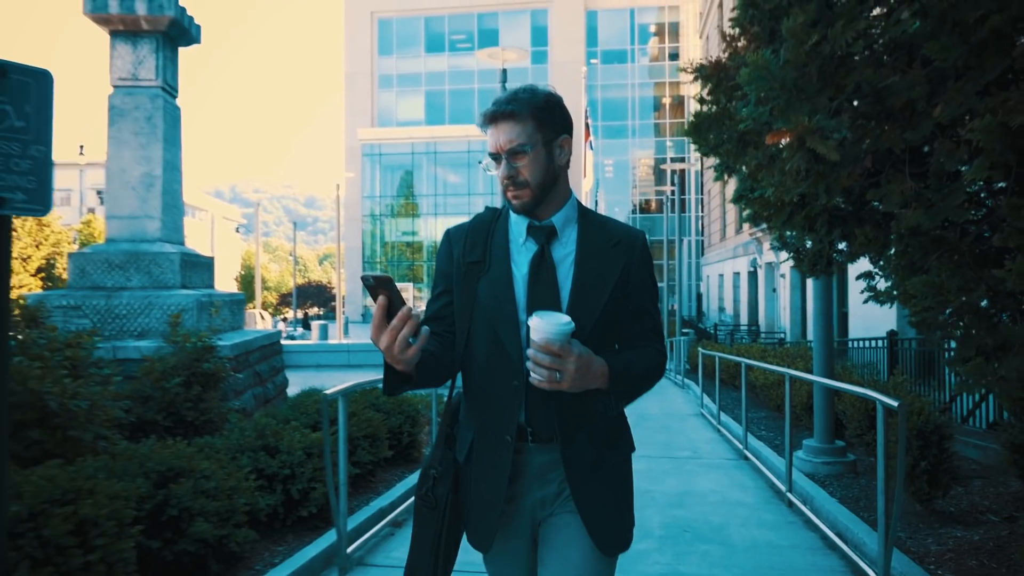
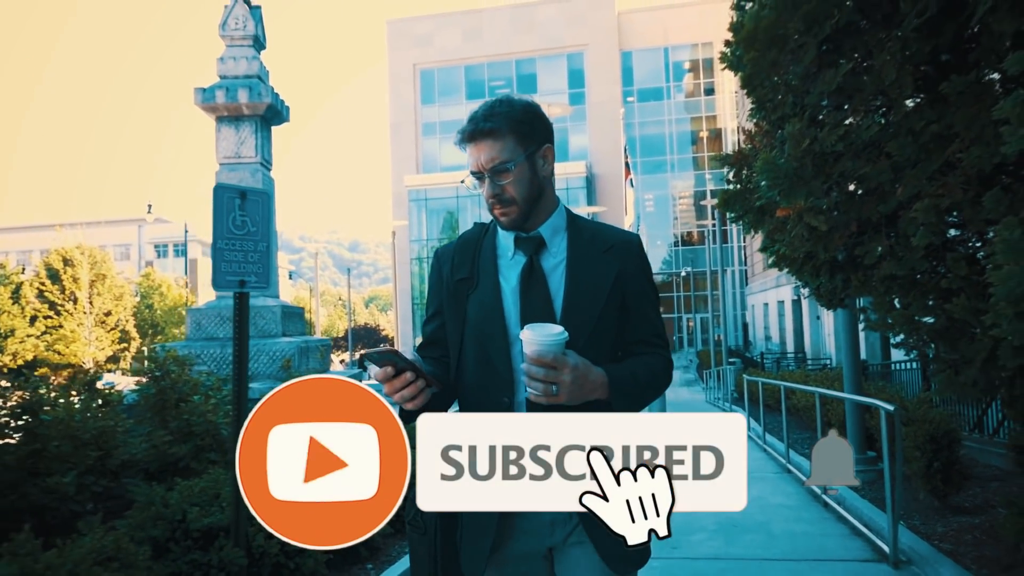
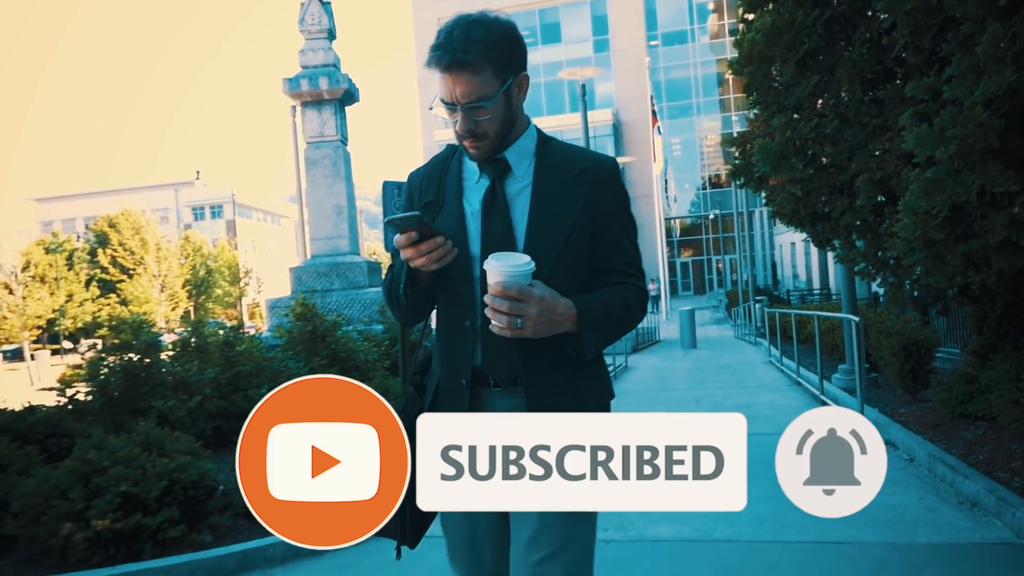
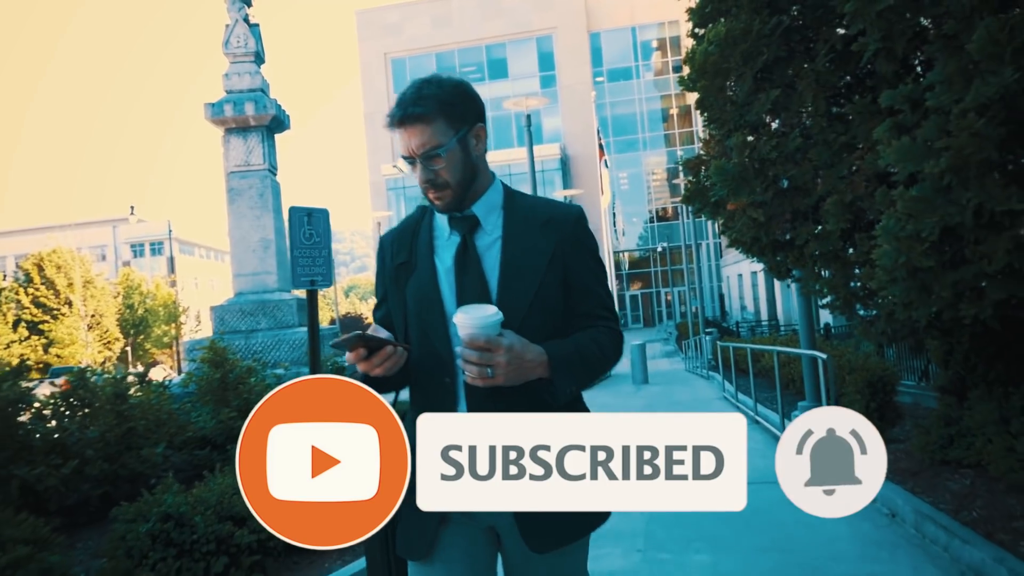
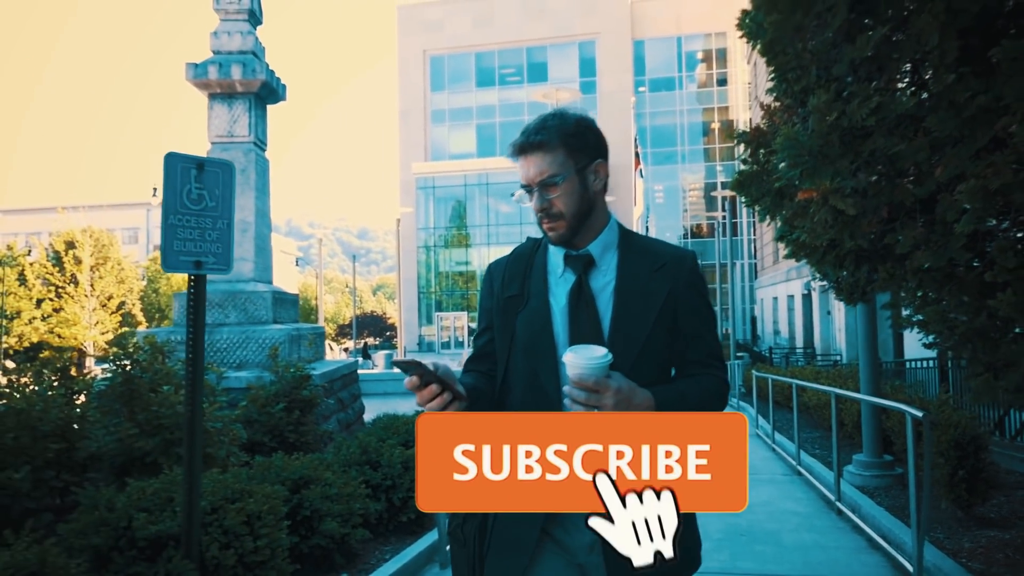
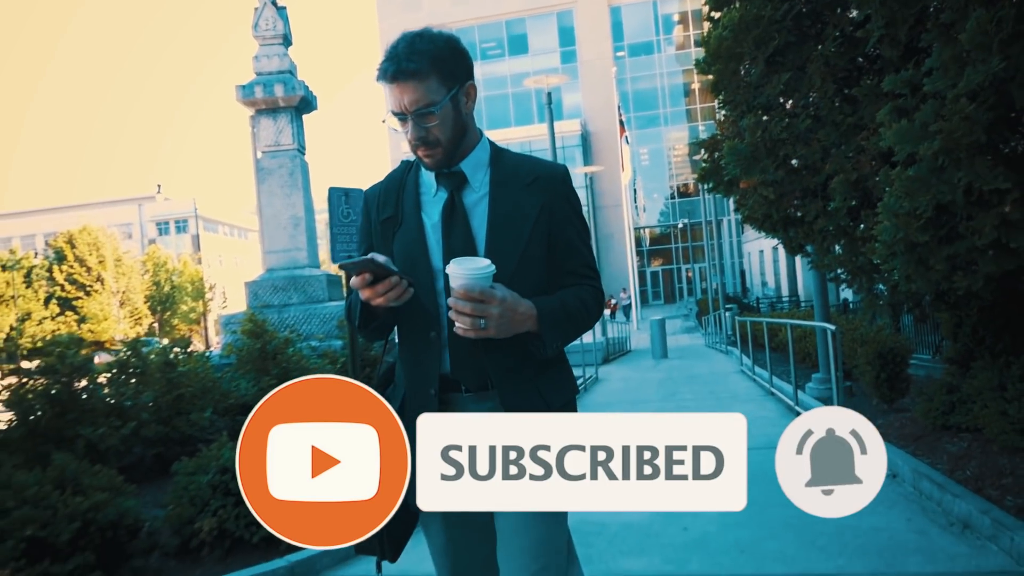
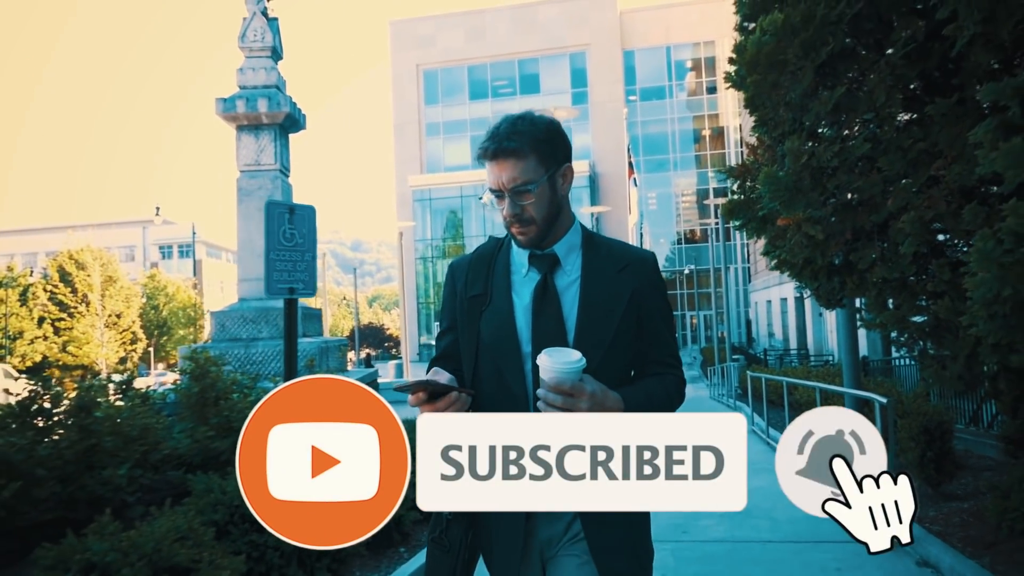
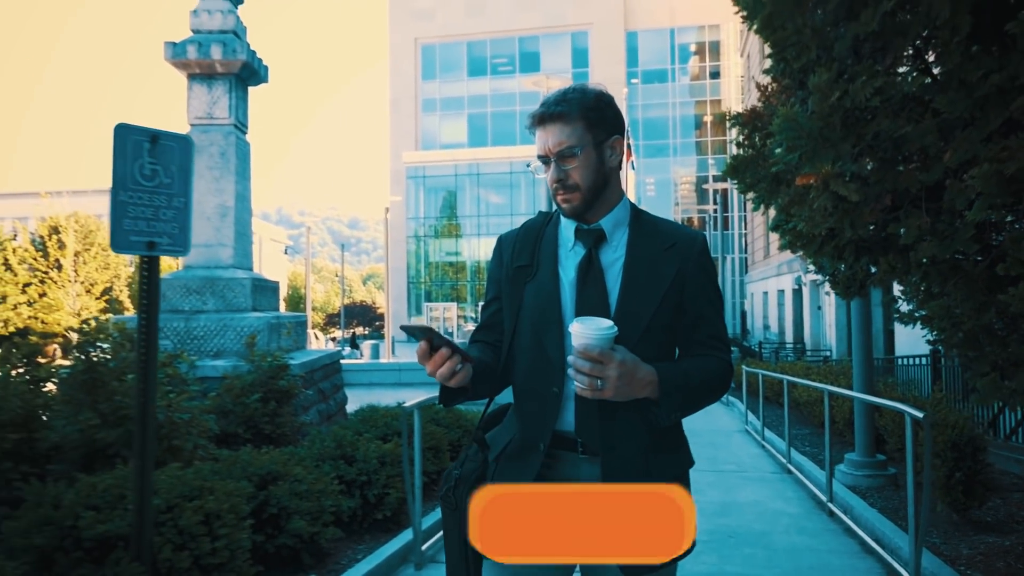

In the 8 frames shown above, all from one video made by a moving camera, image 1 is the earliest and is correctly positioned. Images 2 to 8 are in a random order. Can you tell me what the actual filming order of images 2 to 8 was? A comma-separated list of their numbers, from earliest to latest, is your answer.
8, 5, 2, 7, 4, 6, 3
